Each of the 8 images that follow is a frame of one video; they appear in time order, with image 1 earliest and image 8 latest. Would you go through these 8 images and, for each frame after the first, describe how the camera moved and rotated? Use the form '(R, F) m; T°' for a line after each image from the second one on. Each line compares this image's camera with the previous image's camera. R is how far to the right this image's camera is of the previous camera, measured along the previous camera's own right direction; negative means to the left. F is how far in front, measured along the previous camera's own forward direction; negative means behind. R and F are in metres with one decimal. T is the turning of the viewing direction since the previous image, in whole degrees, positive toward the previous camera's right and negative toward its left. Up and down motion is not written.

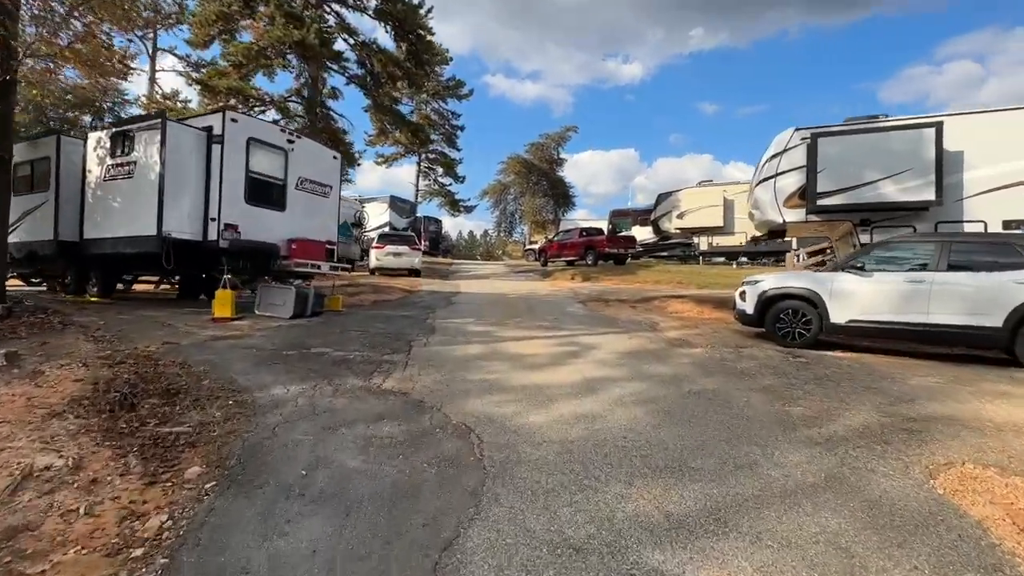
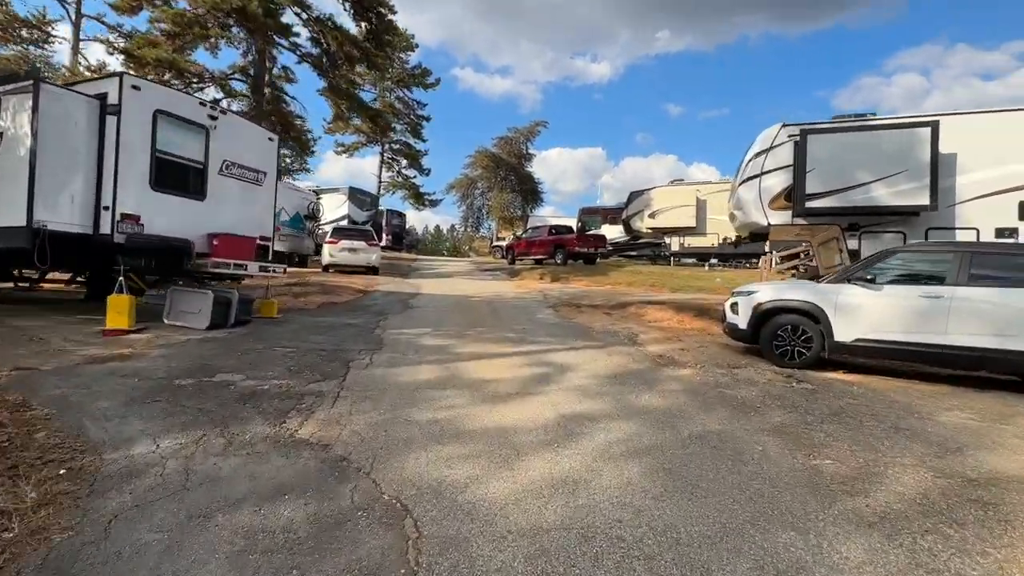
(+0.1, +1.2) m; +4°
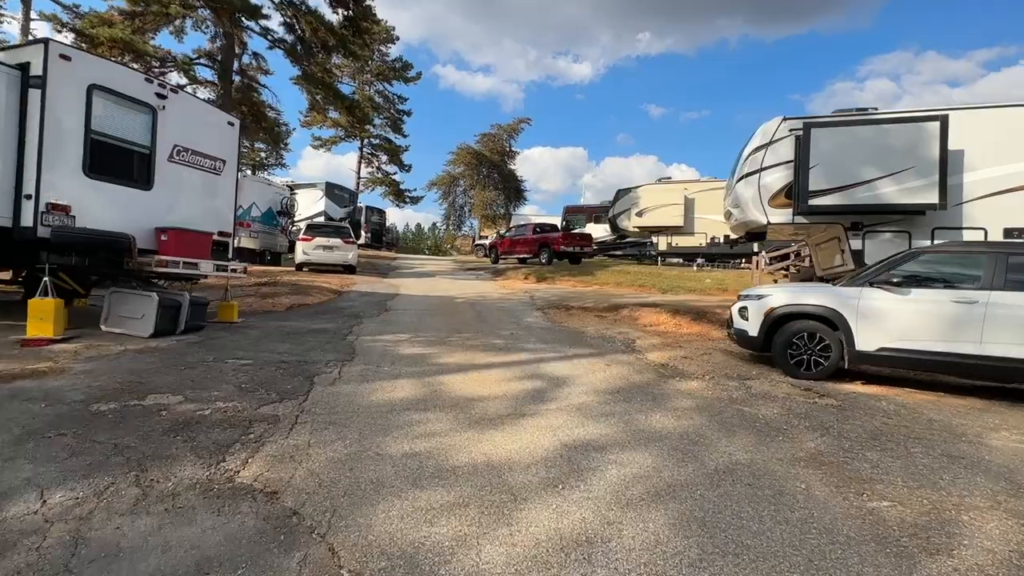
(-0.1, +0.8) m; +2°
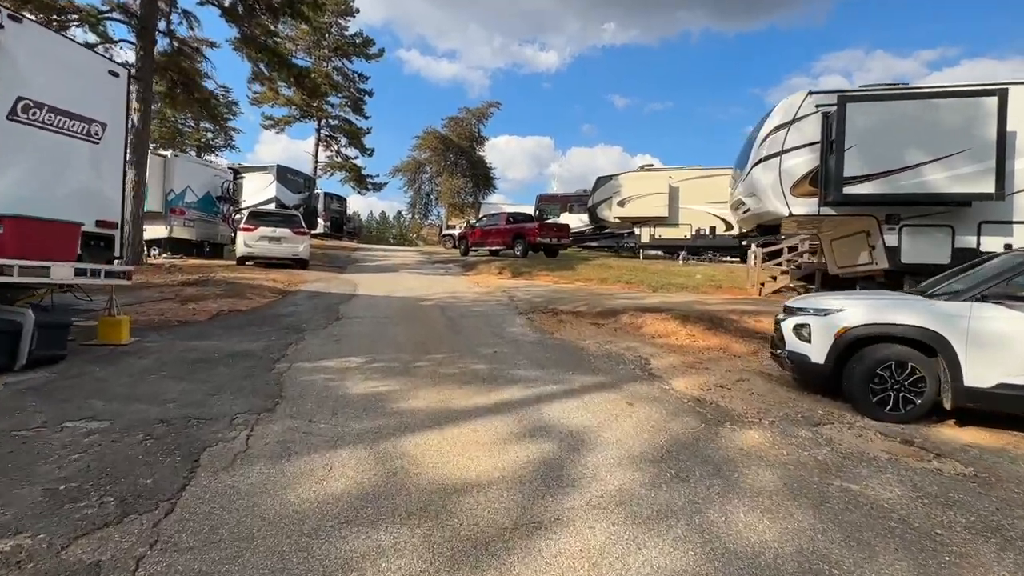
(-0.2, +1.9) m; +4°
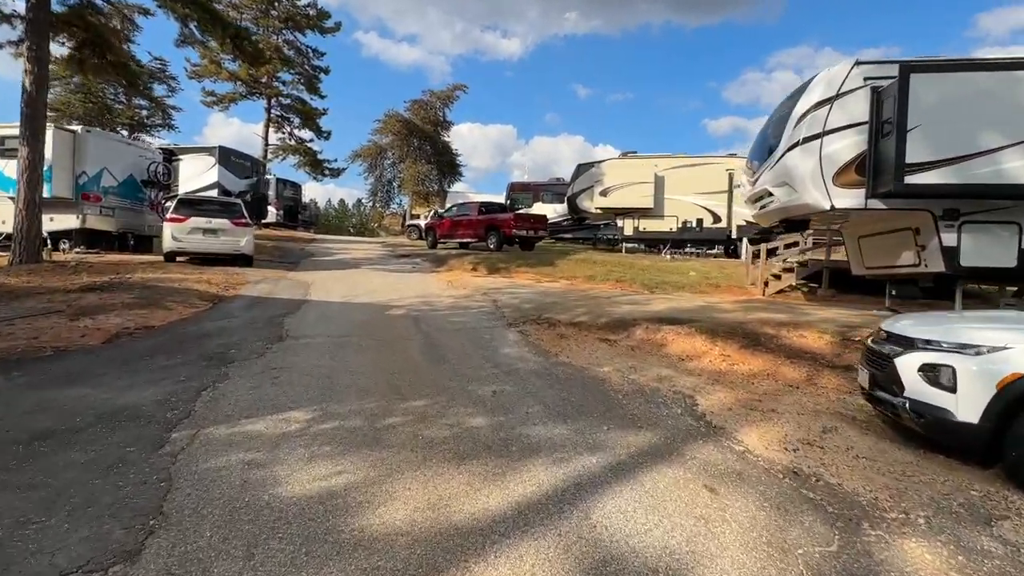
(-0.4, +1.8) m; +4°
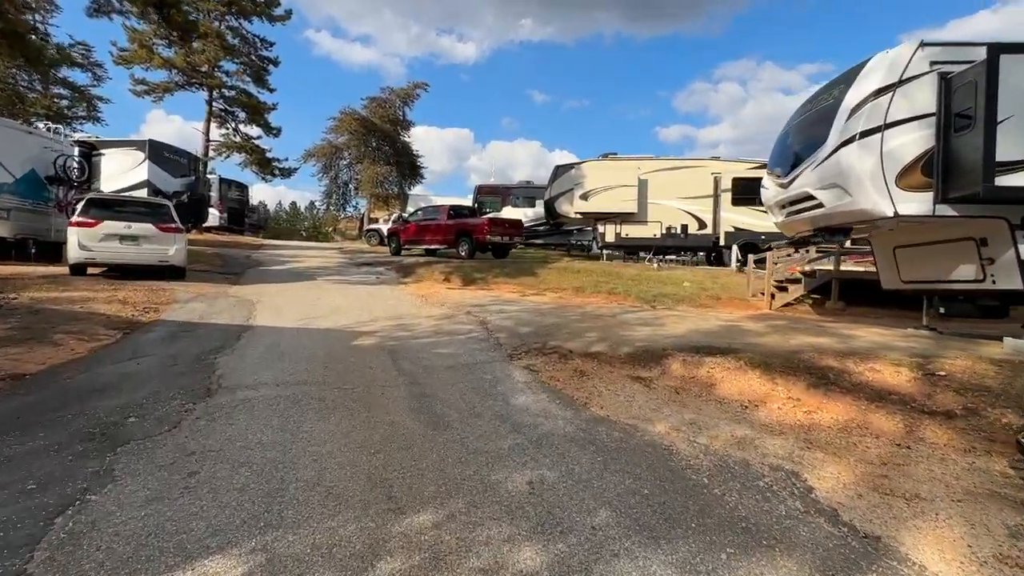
(-0.6, +1.7) m; +5°
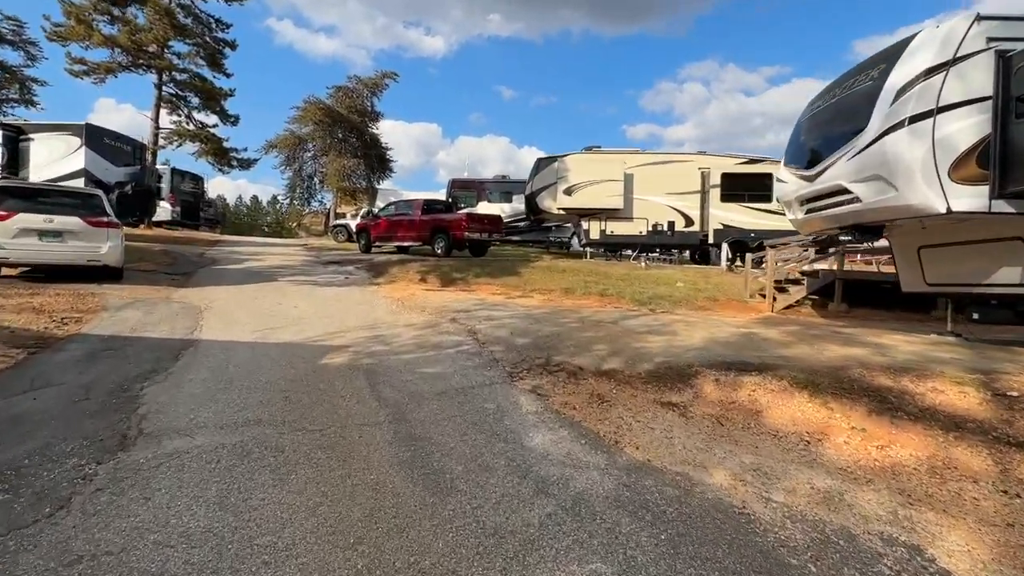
(-0.4, +1.1) m; +4°
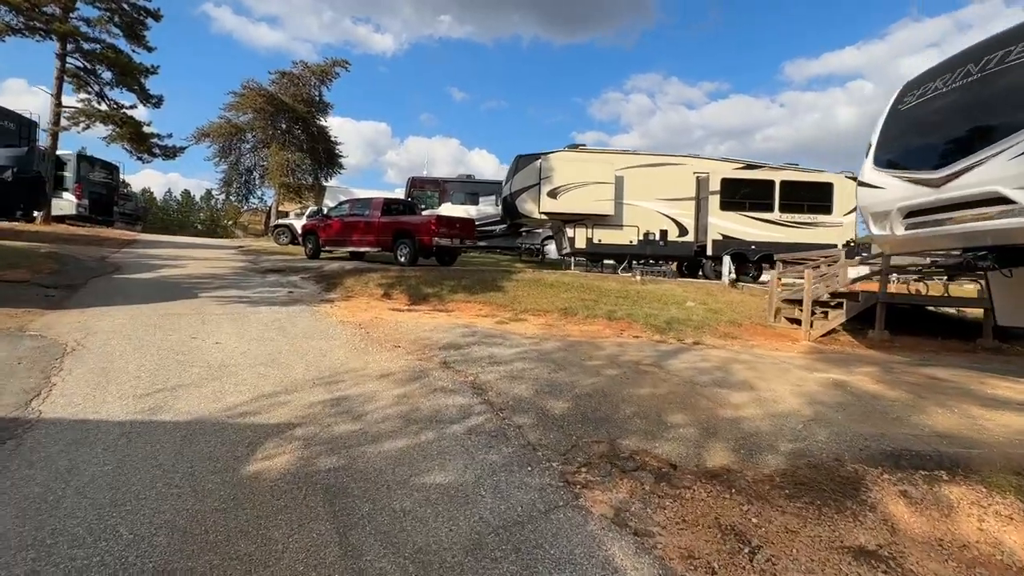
(-0.8, +2.4) m; +6°
